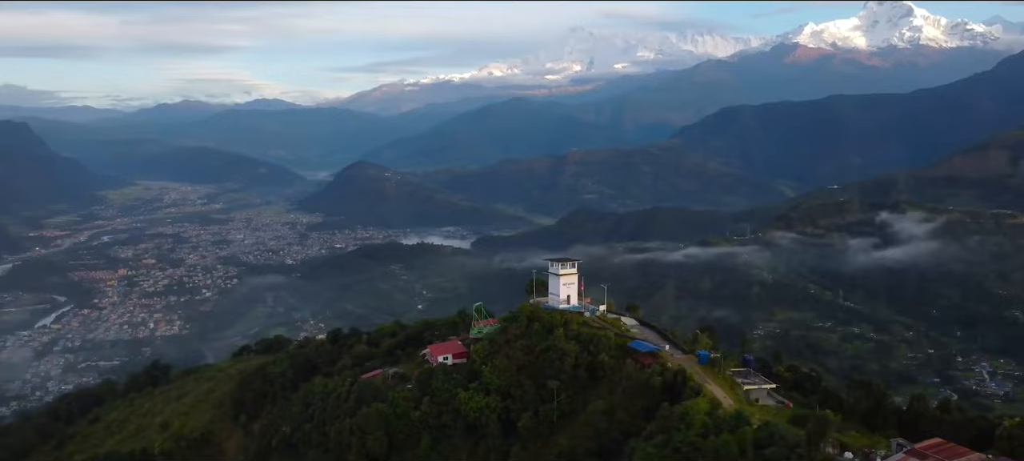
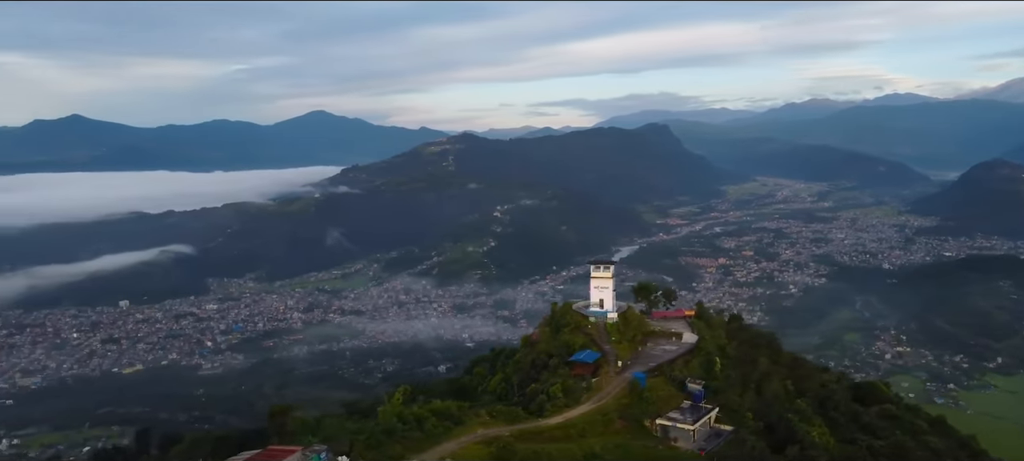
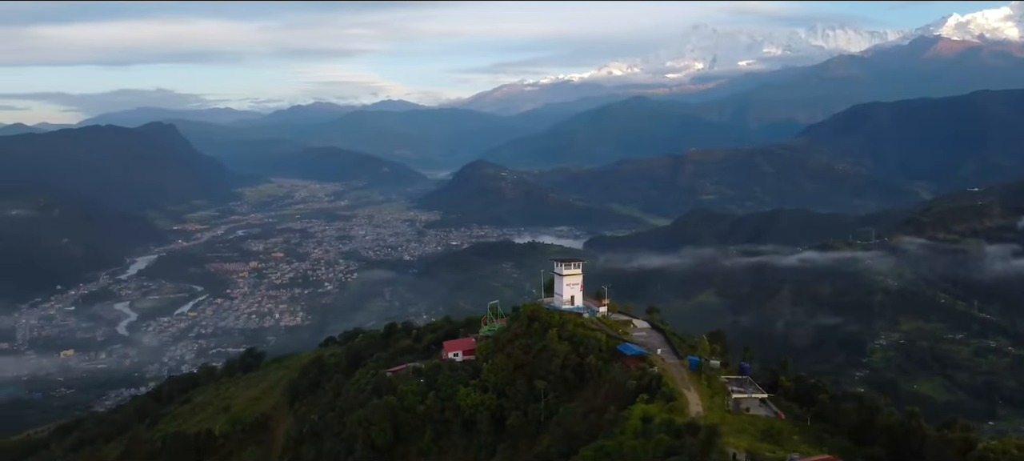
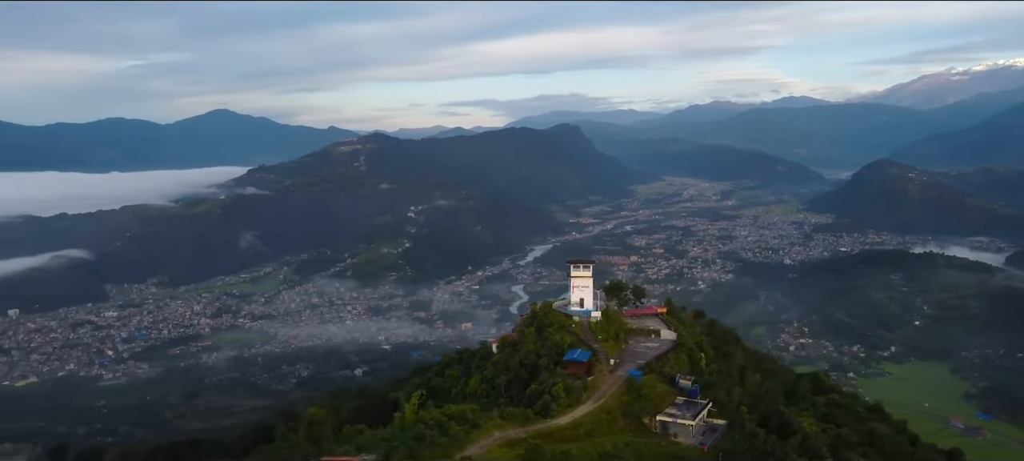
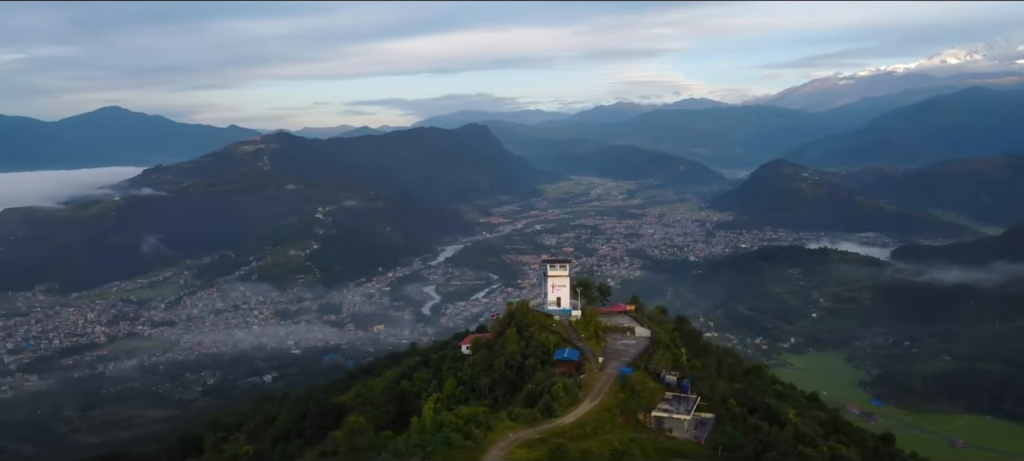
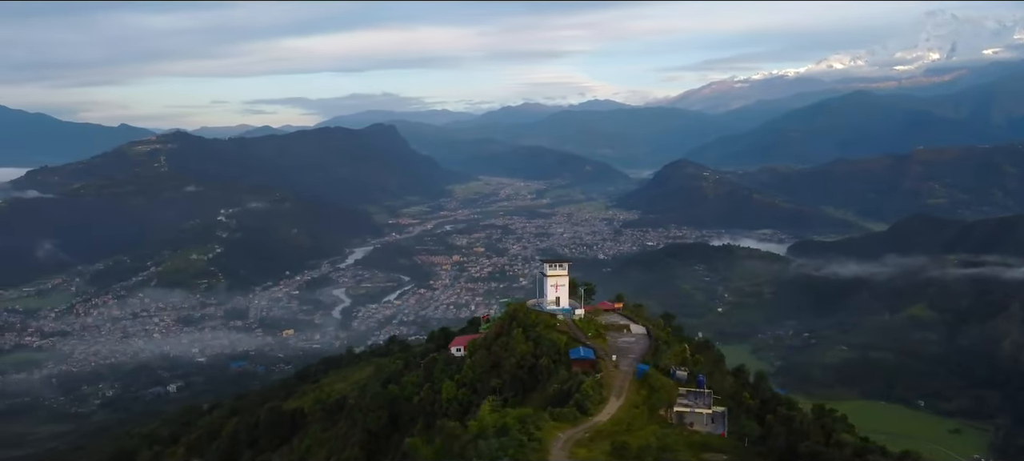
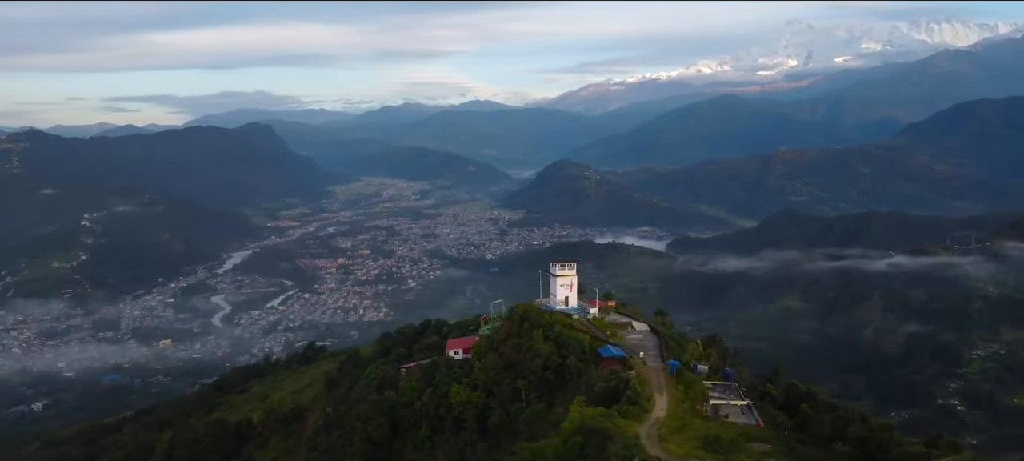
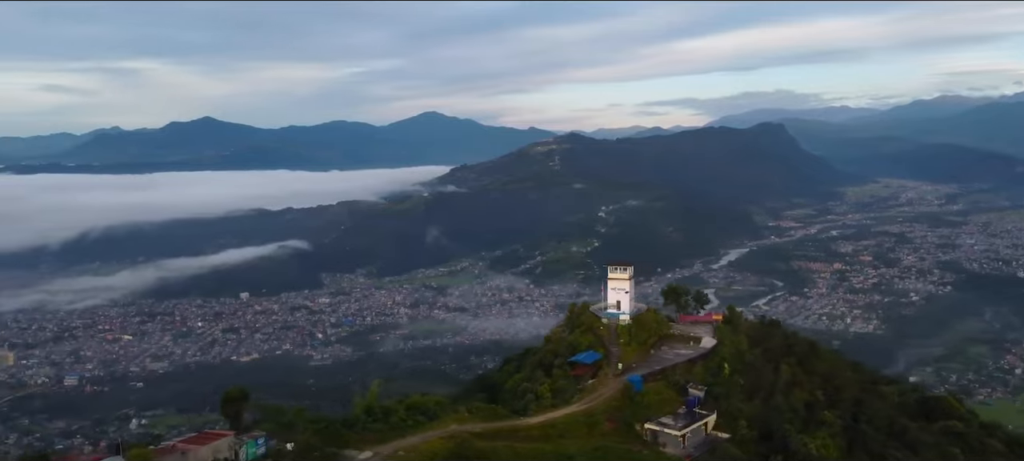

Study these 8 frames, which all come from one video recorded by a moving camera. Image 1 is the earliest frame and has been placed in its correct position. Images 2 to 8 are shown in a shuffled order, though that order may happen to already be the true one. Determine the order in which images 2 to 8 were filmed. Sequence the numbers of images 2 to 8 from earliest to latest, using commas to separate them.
3, 7, 6, 5, 4, 2, 8
